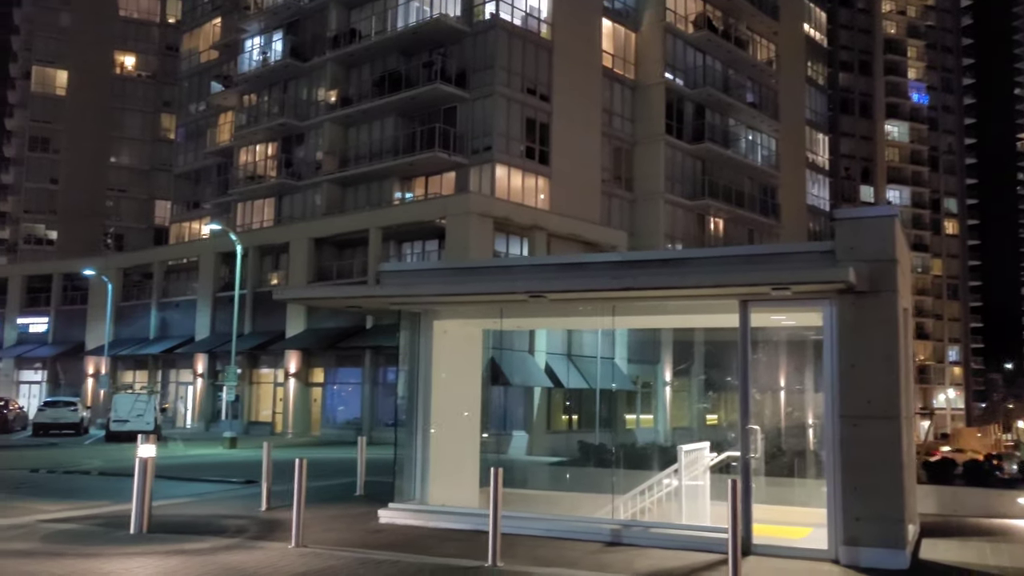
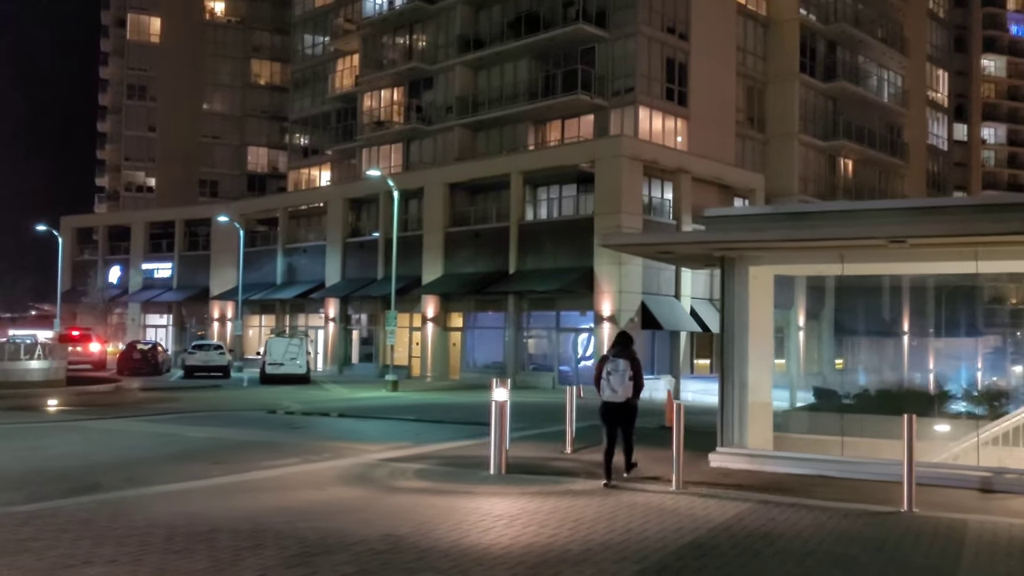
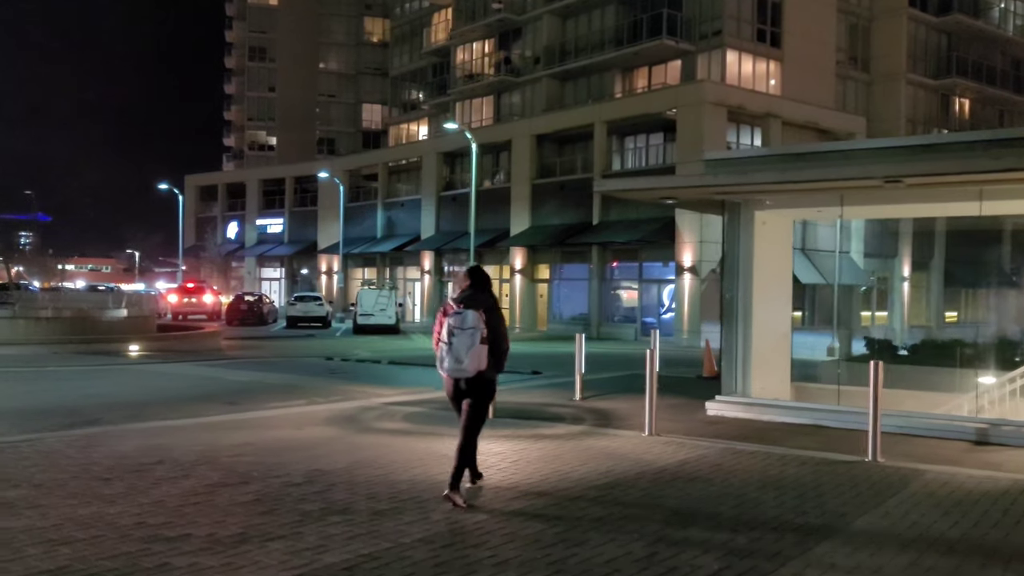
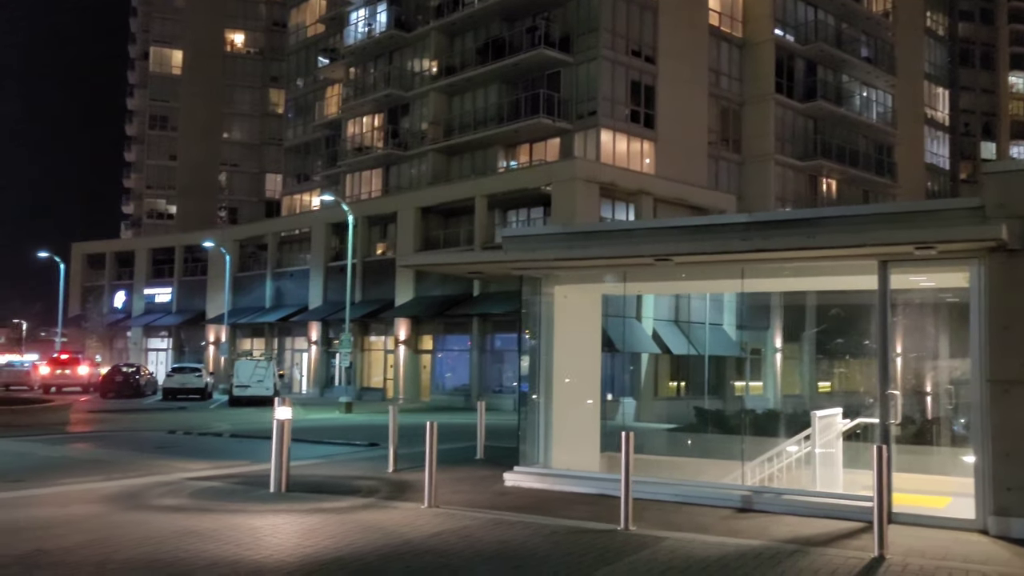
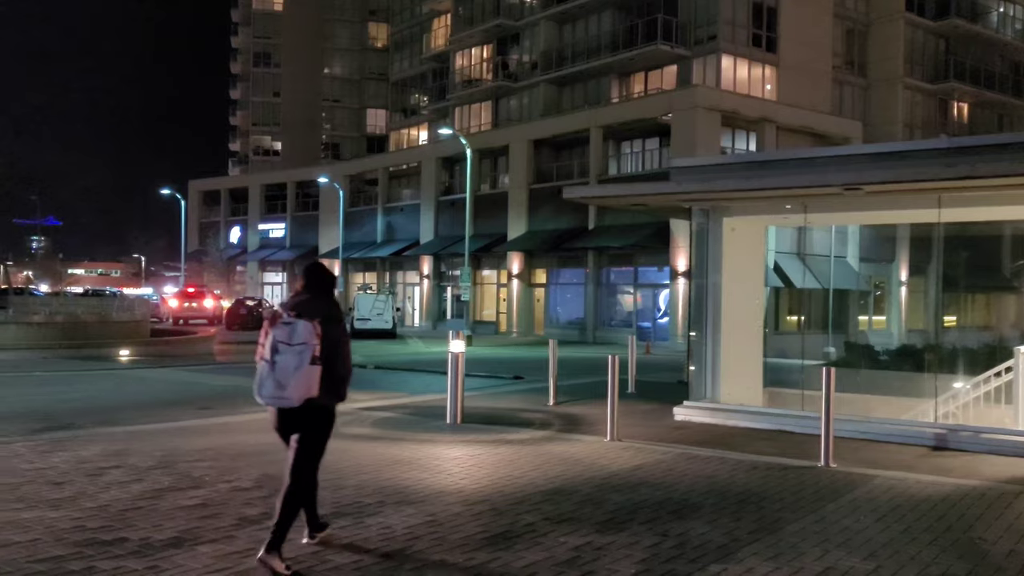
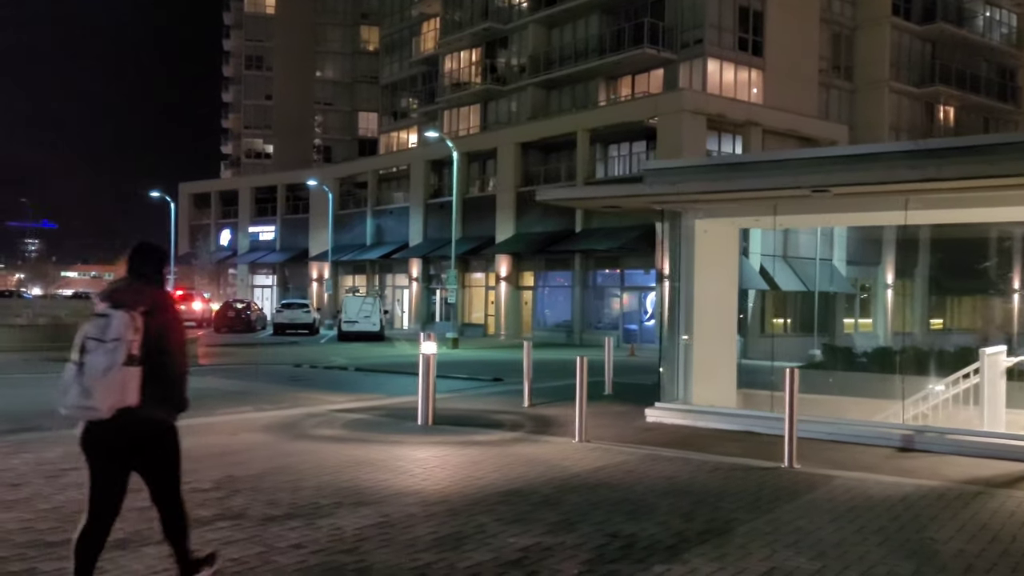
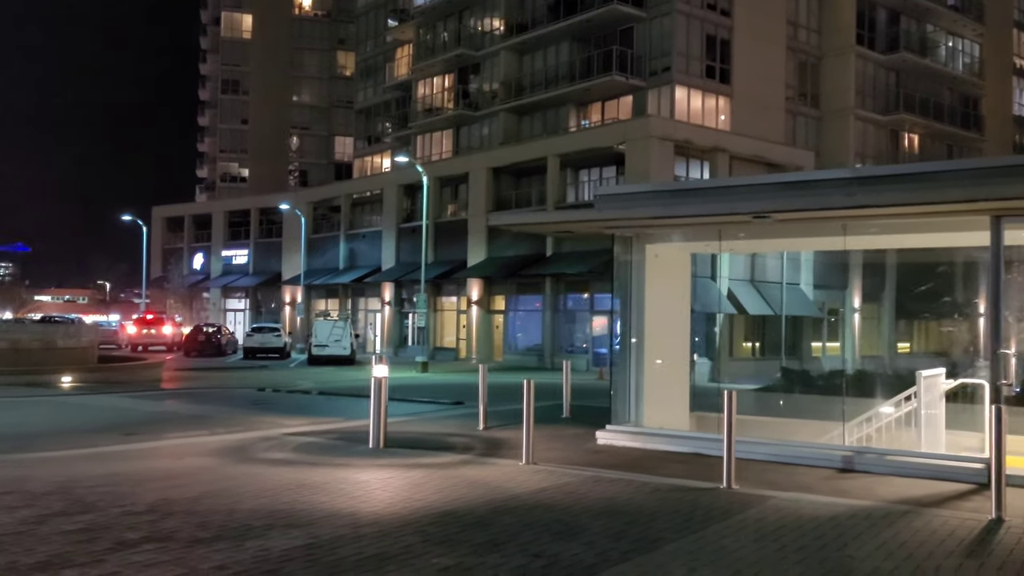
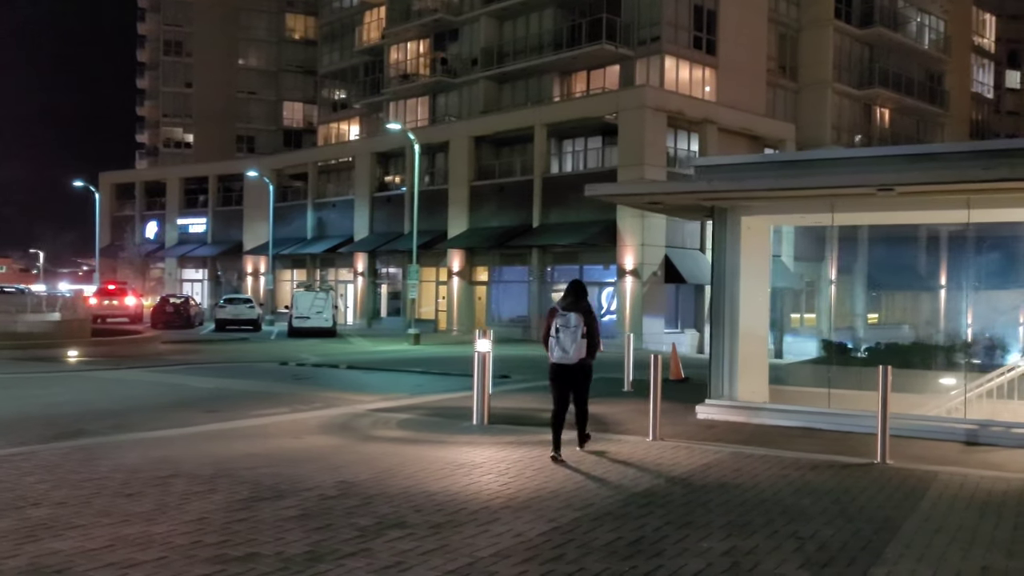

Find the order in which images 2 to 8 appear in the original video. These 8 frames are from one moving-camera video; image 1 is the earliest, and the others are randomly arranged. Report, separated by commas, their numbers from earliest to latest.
4, 7, 6, 5, 3, 8, 2
